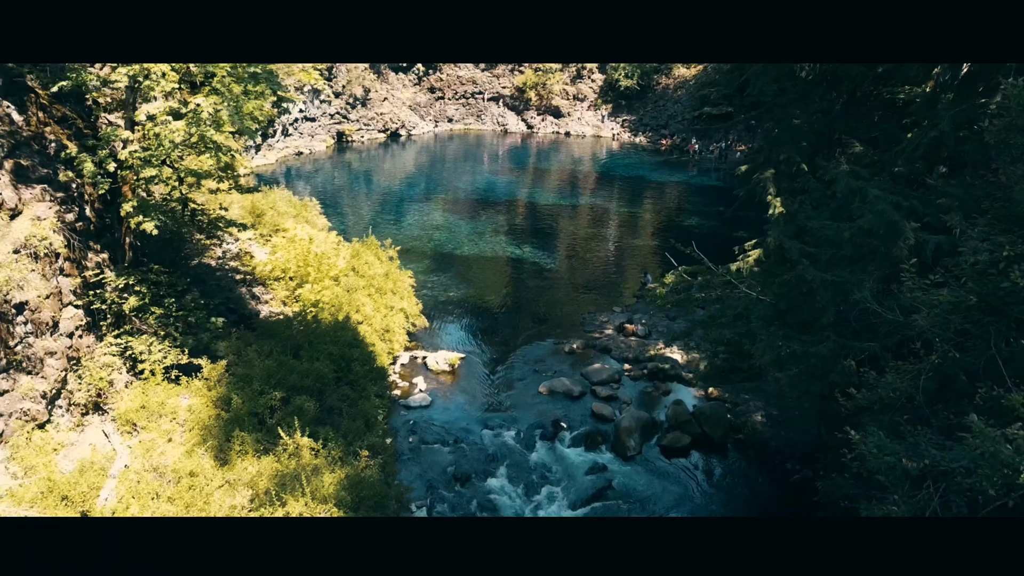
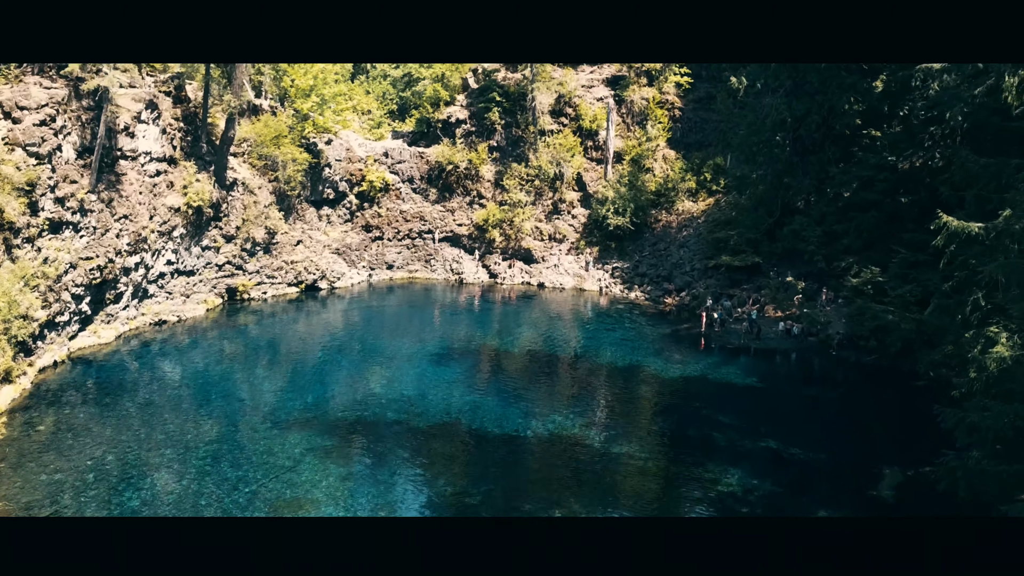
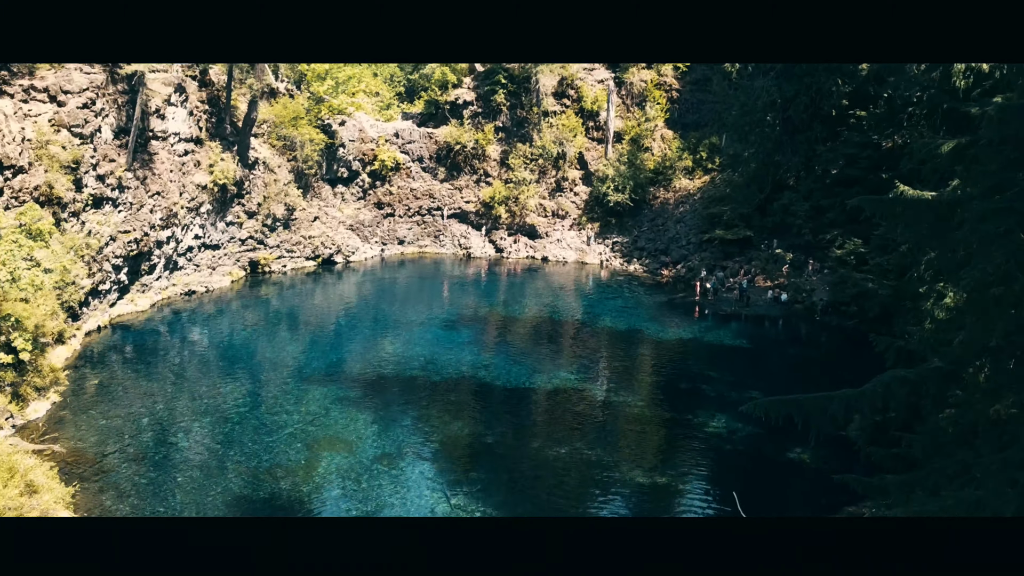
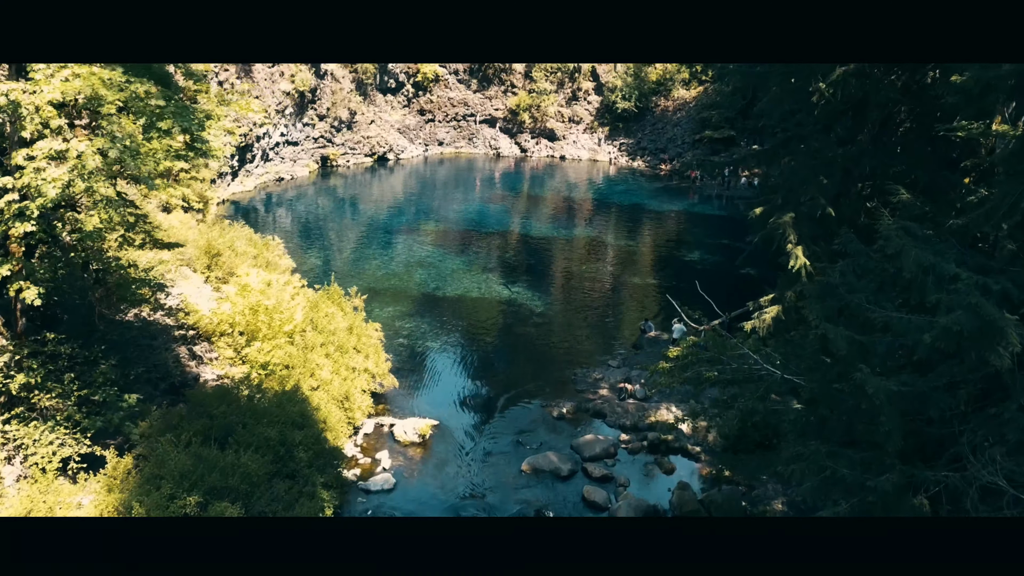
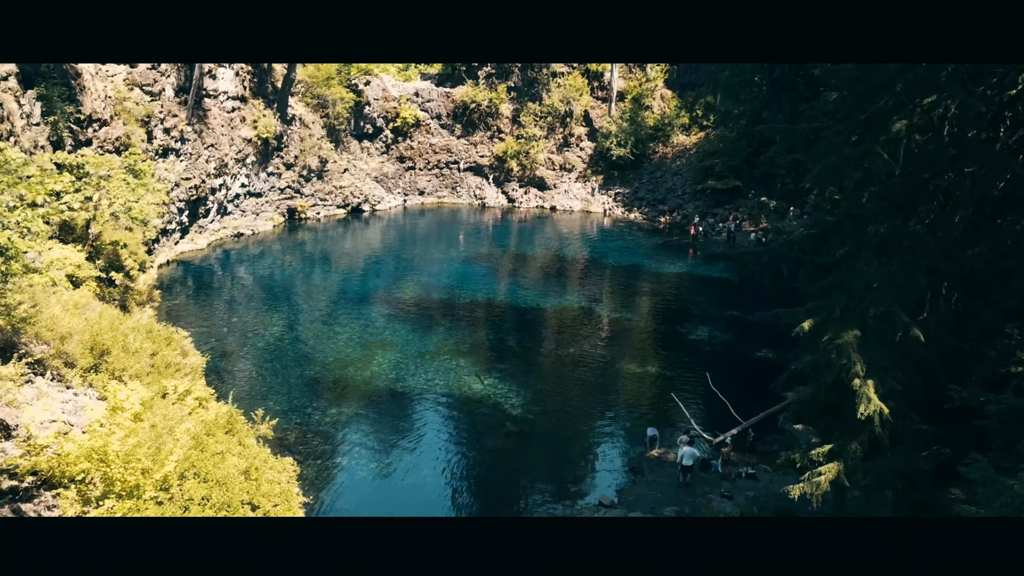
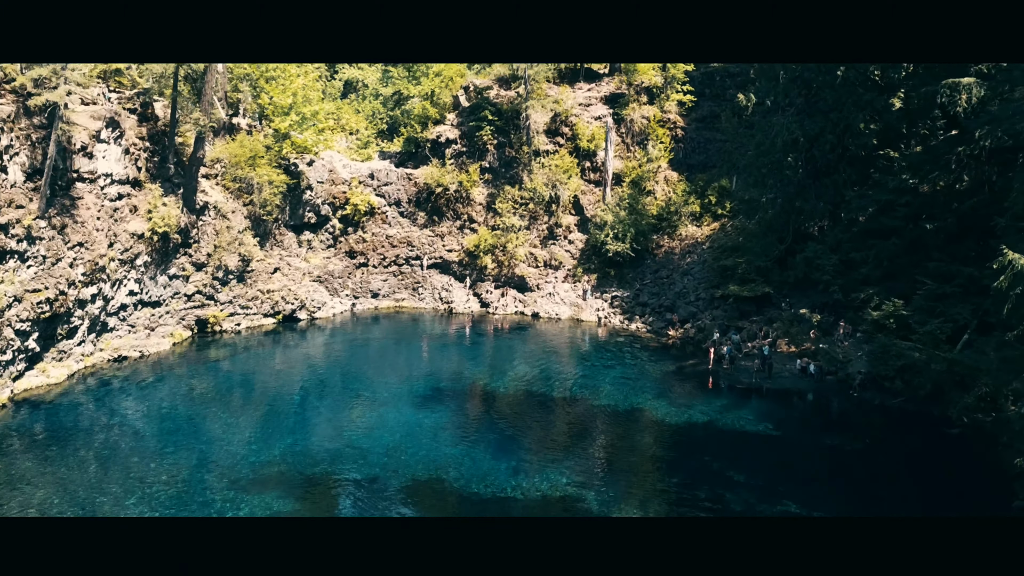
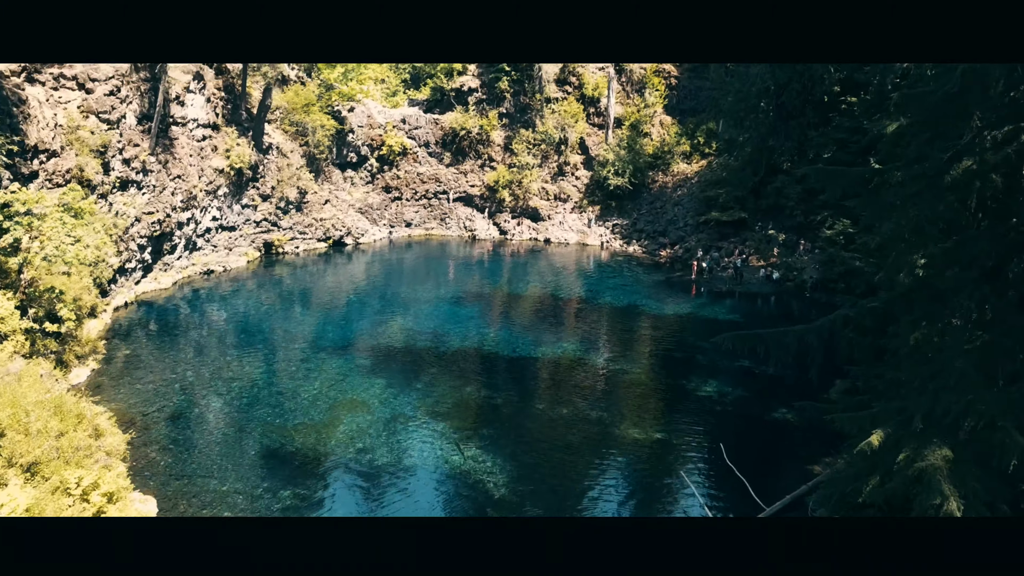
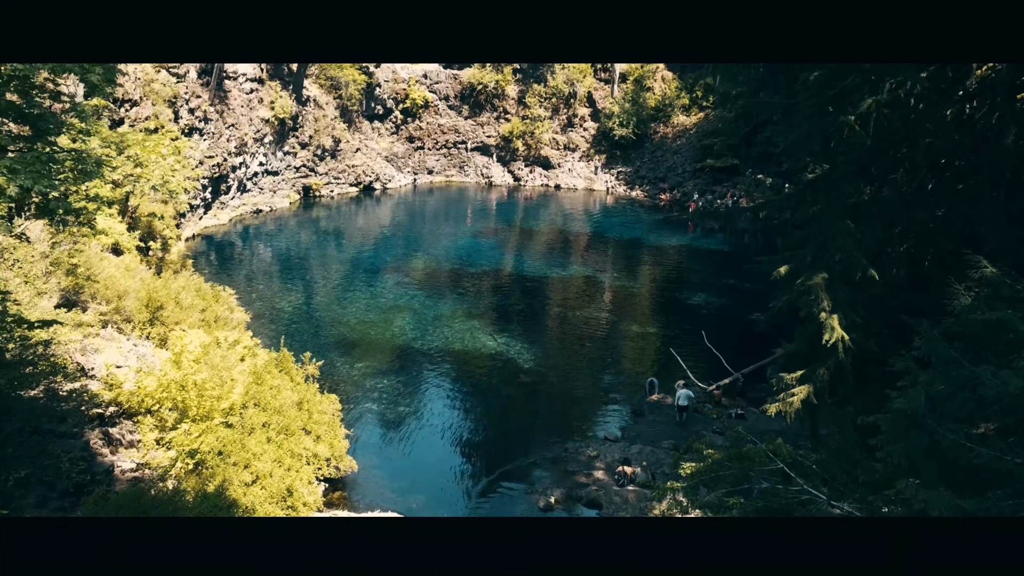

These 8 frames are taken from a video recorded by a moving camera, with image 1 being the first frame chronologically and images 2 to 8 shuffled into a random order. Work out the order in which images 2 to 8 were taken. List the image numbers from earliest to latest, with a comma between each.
4, 8, 5, 7, 3, 2, 6
